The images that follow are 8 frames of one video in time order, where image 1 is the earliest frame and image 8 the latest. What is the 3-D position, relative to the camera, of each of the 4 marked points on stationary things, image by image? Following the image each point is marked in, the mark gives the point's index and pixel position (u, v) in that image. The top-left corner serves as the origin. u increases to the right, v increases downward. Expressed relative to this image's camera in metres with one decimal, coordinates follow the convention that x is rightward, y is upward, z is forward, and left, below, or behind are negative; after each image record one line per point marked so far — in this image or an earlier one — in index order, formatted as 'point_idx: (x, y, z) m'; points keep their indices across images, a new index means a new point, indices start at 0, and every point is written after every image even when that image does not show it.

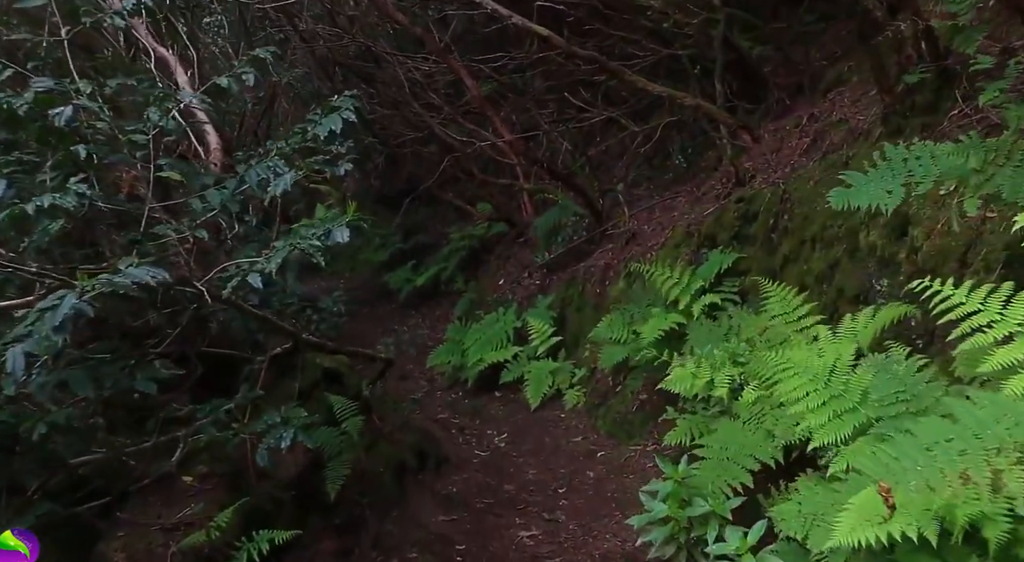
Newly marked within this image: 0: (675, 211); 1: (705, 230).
0: (+1.7, +0.7, +9.3) m
1: (+1.6, +0.4, +7.2) m
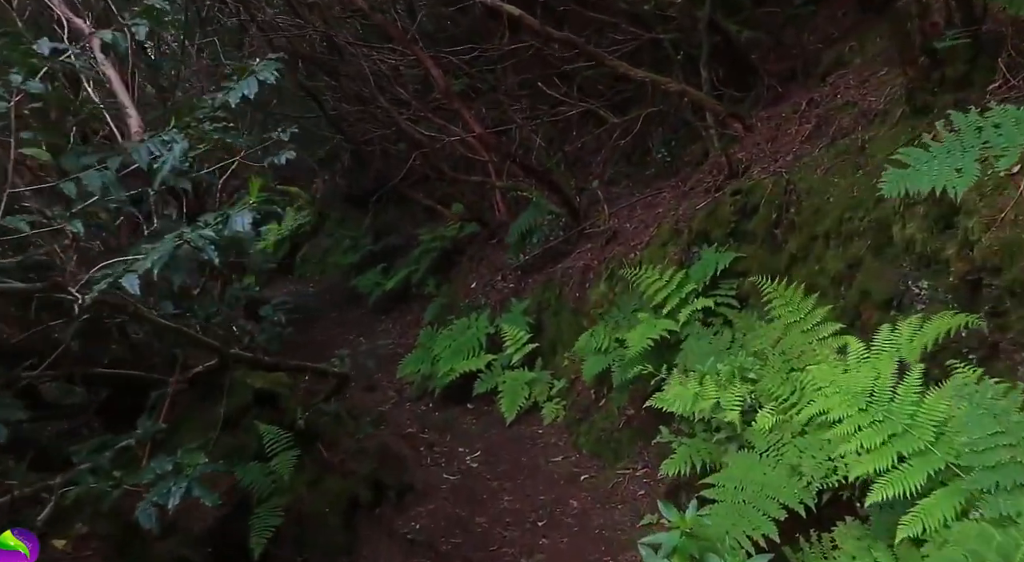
0: (+1.4, +0.7, +8.6) m
1: (+1.3, +0.4, +6.5) m
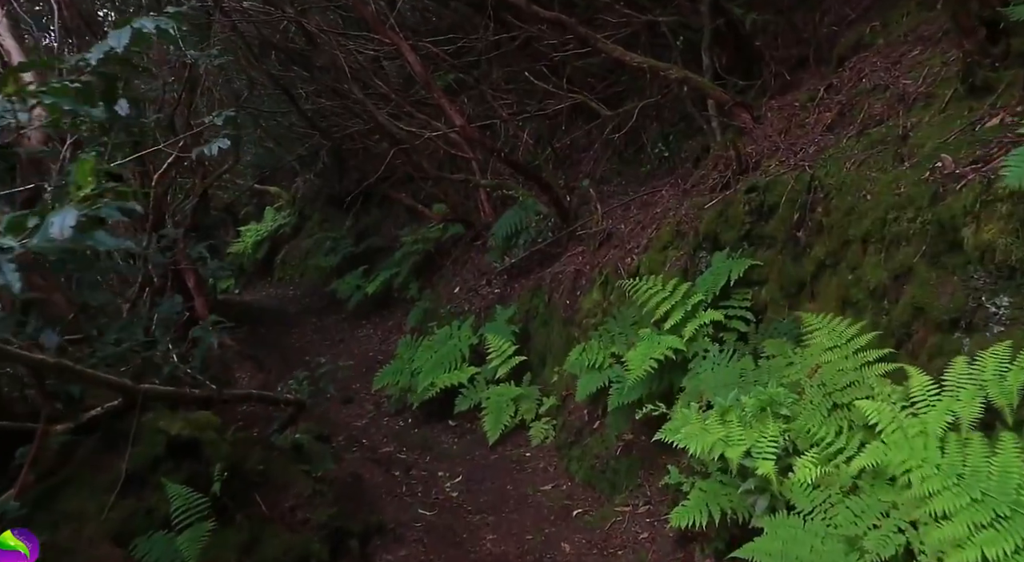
0: (+1.3, +0.6, +7.9) m
1: (+1.2, +0.3, +5.8) m
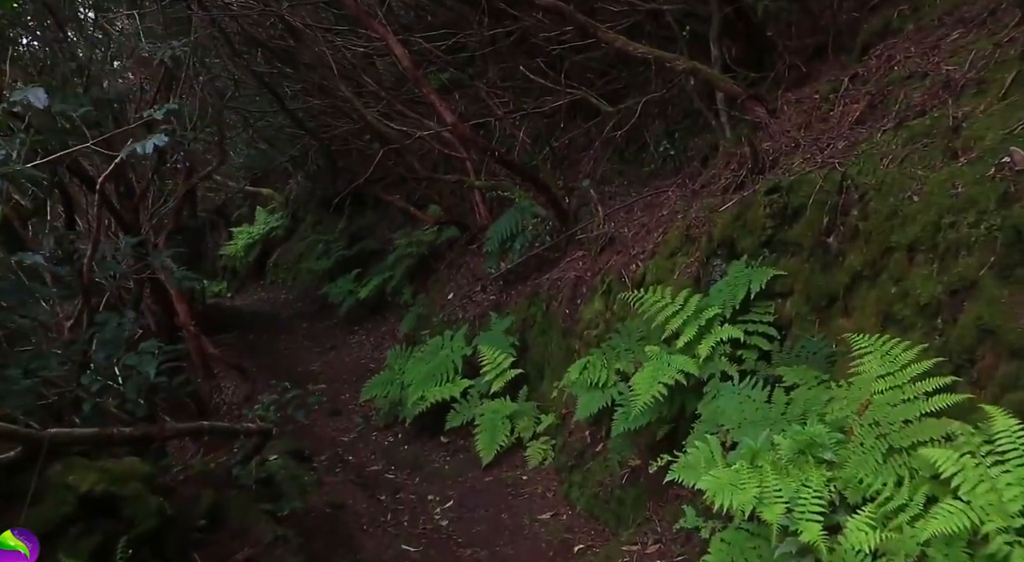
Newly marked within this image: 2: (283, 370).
0: (+1.2, +0.6, +7.4) m
1: (+1.2, +0.3, +5.2) m
2: (-3.0, -1.2, +12.1) m
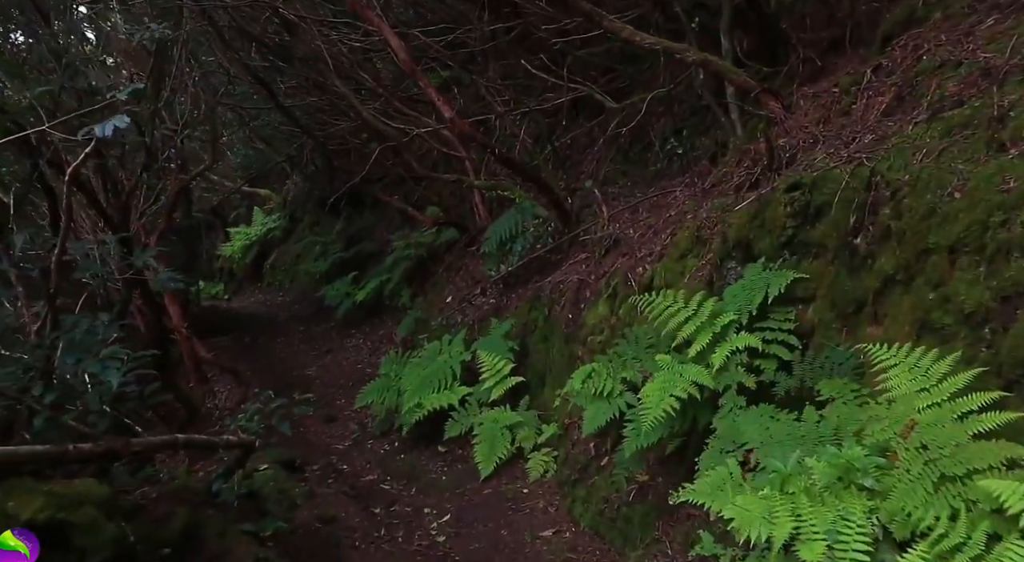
0: (+1.2, +0.5, +7.0) m
1: (+1.2, +0.3, +4.9) m
2: (-3.0, -1.2, +11.7) m
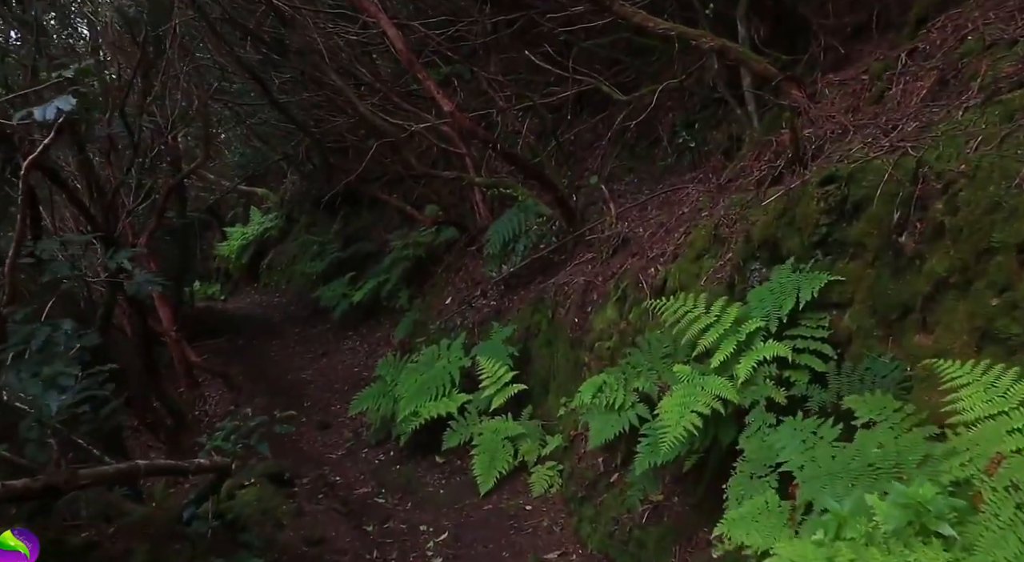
0: (+1.2, +0.5, +6.6) m
1: (+1.2, +0.2, +4.5) m
2: (-3.0, -1.2, +11.3) m
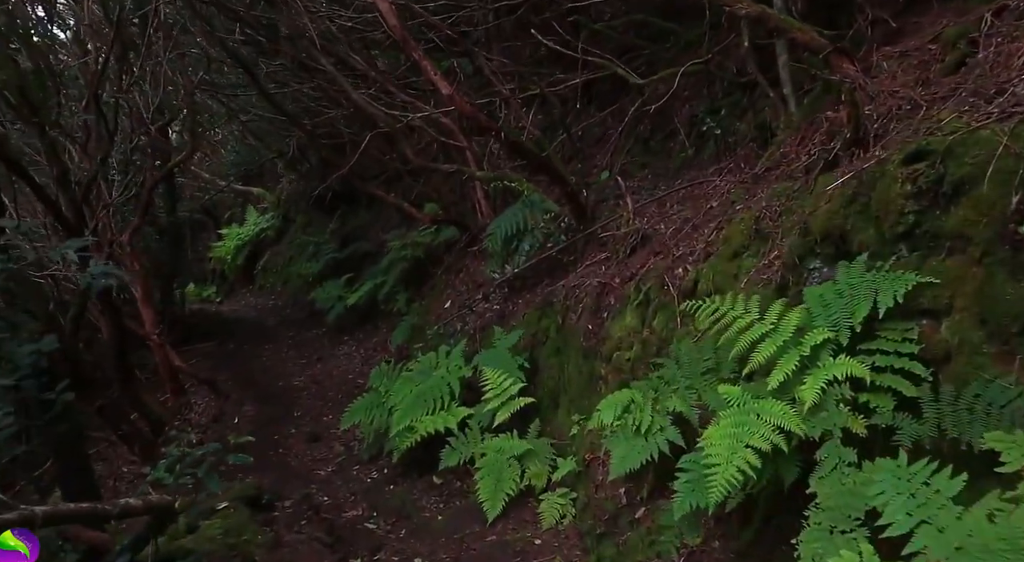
0: (+1.3, +0.5, +5.9) m
1: (+1.3, +0.2, +3.8) m
2: (-3.0, -1.2, +10.6) m
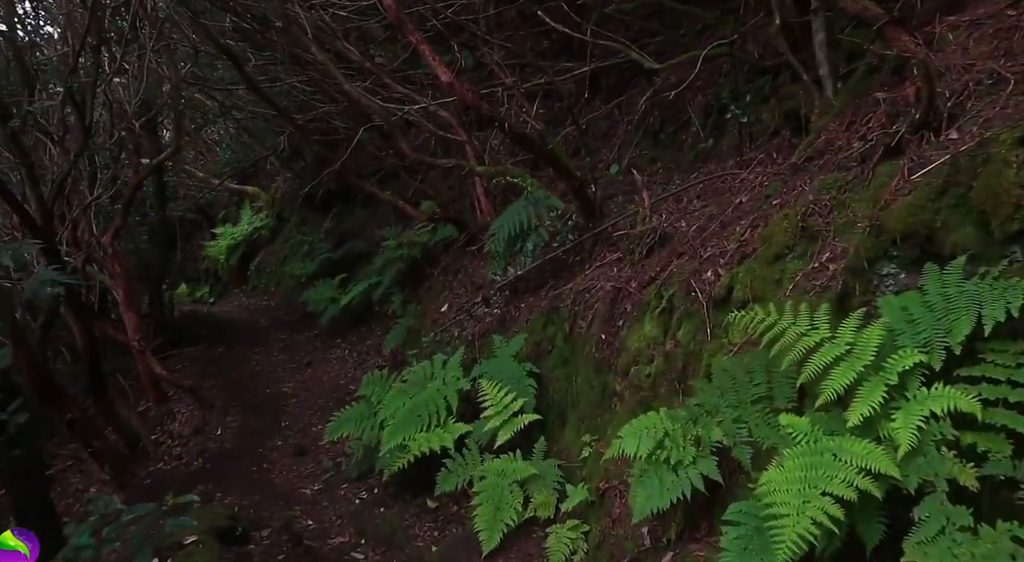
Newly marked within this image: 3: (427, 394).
0: (+1.3, +0.5, +5.2) m
1: (+1.3, +0.2, +3.1) m
2: (-3.0, -1.2, +9.9) m
3: (-0.6, -0.8, +6.4) m
